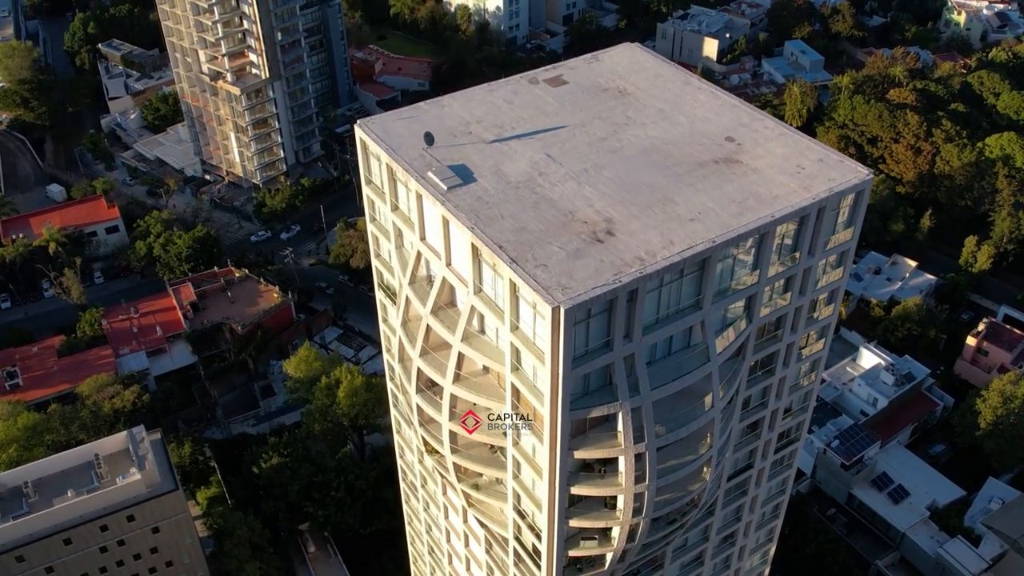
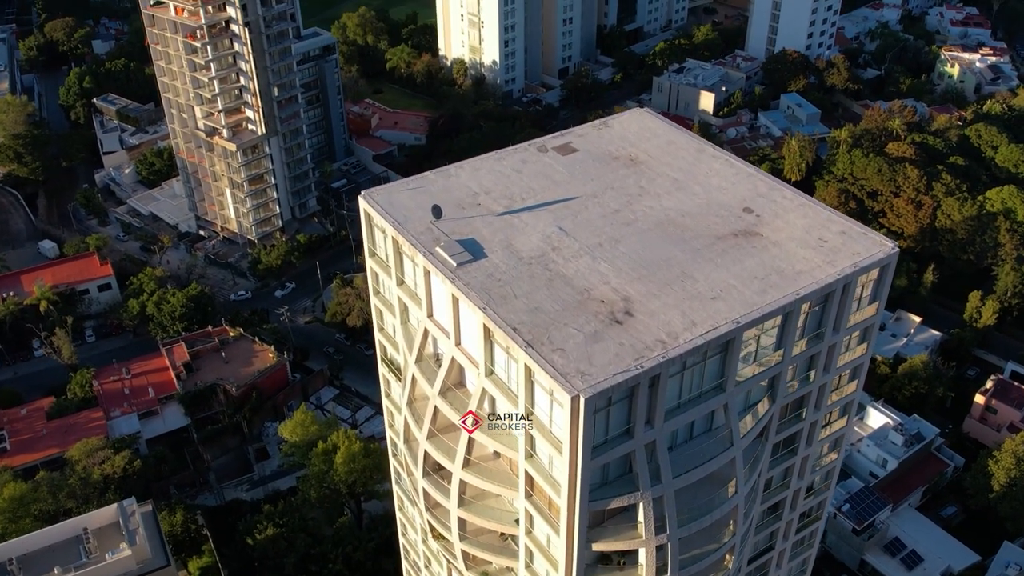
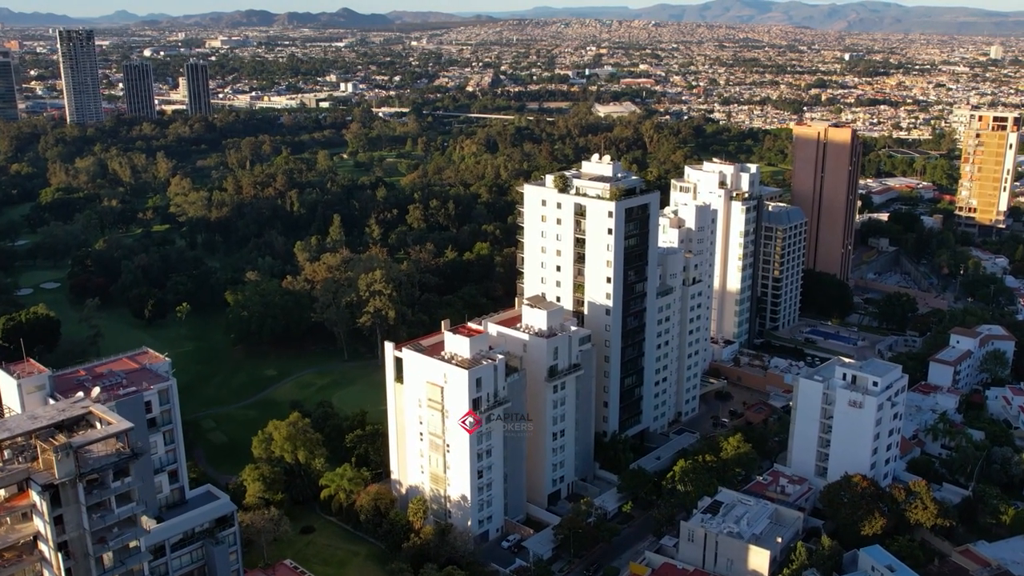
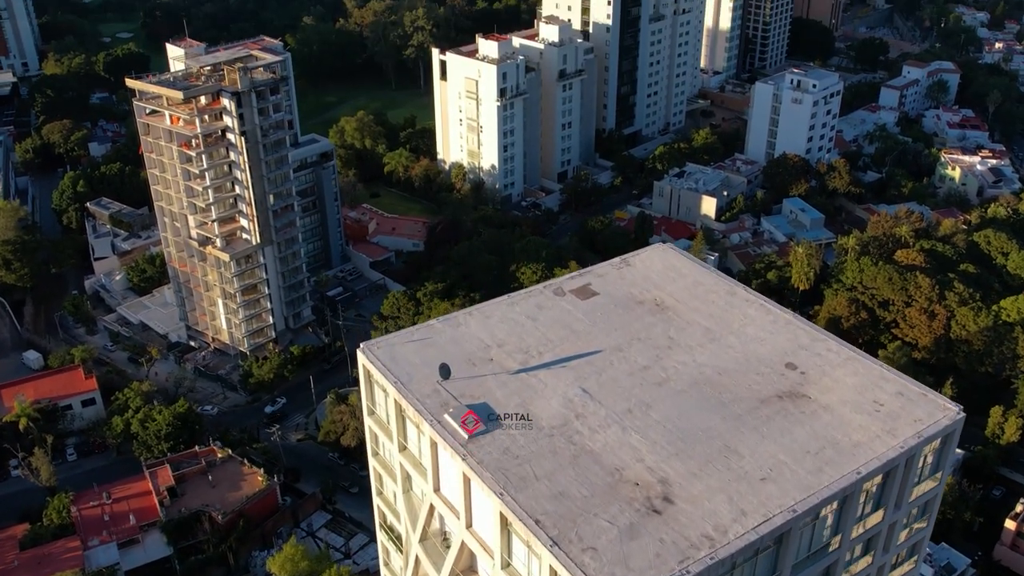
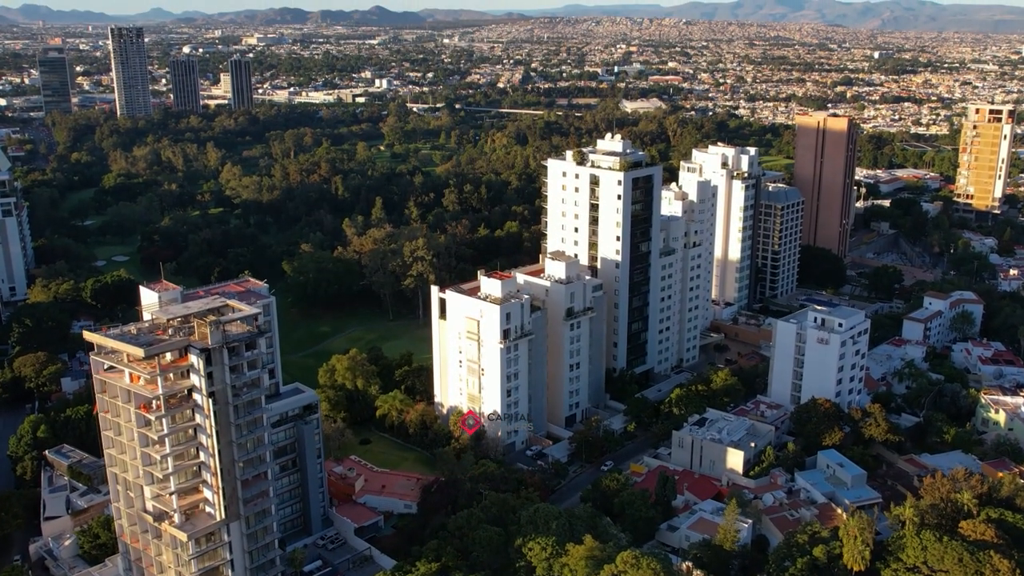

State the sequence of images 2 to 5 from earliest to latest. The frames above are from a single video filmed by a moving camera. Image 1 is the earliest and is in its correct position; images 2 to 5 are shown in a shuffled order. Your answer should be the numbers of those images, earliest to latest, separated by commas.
2, 4, 5, 3
